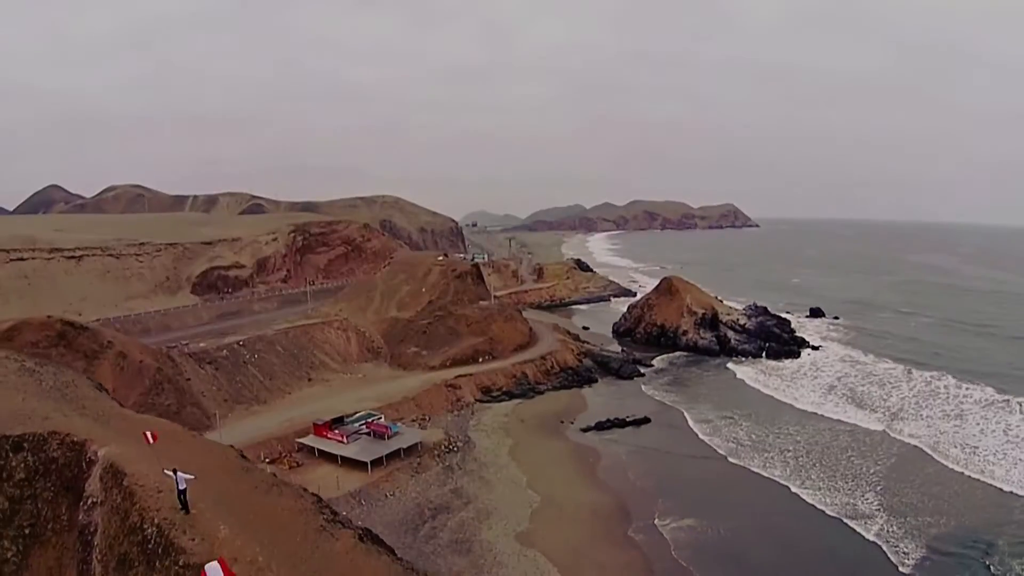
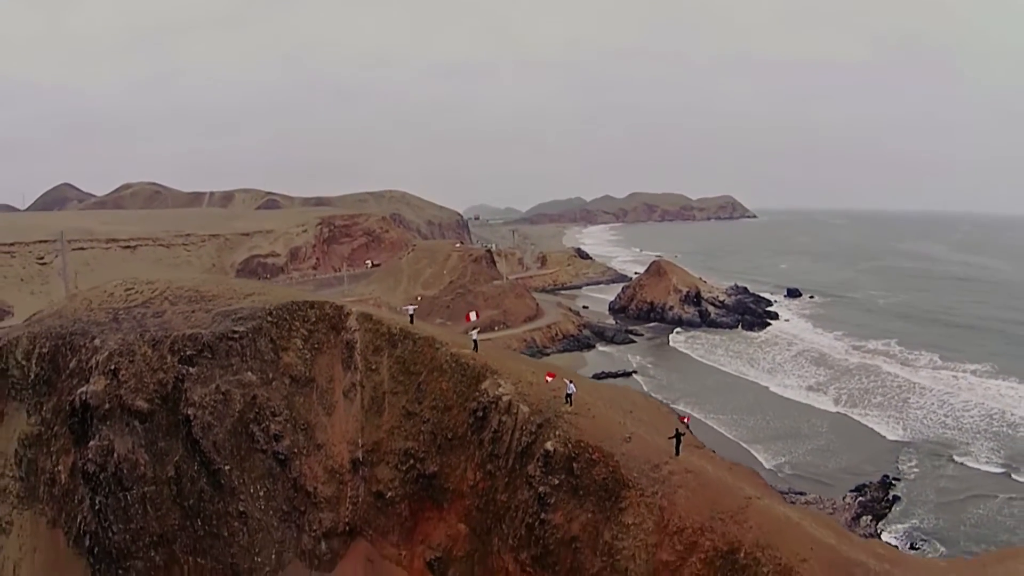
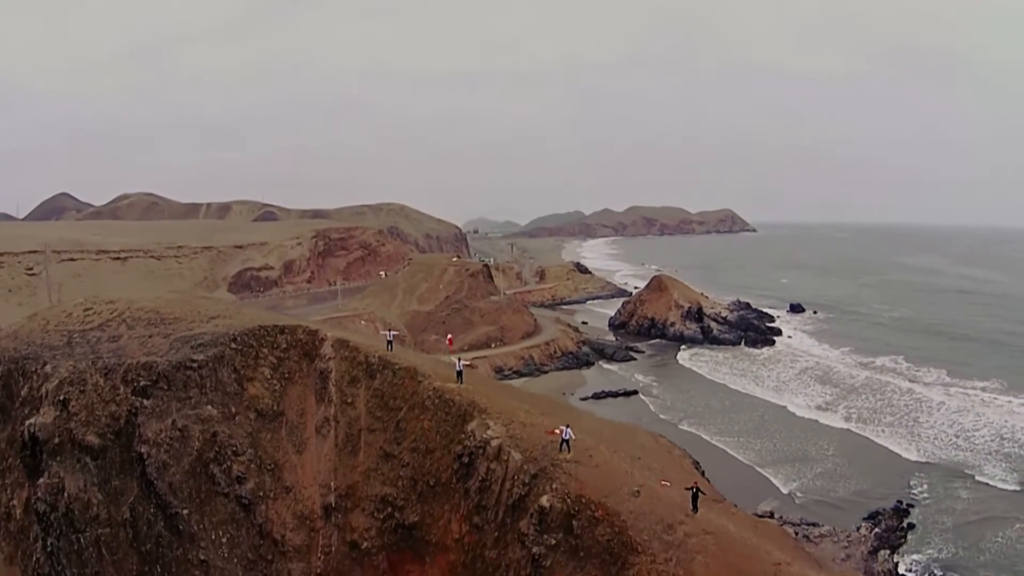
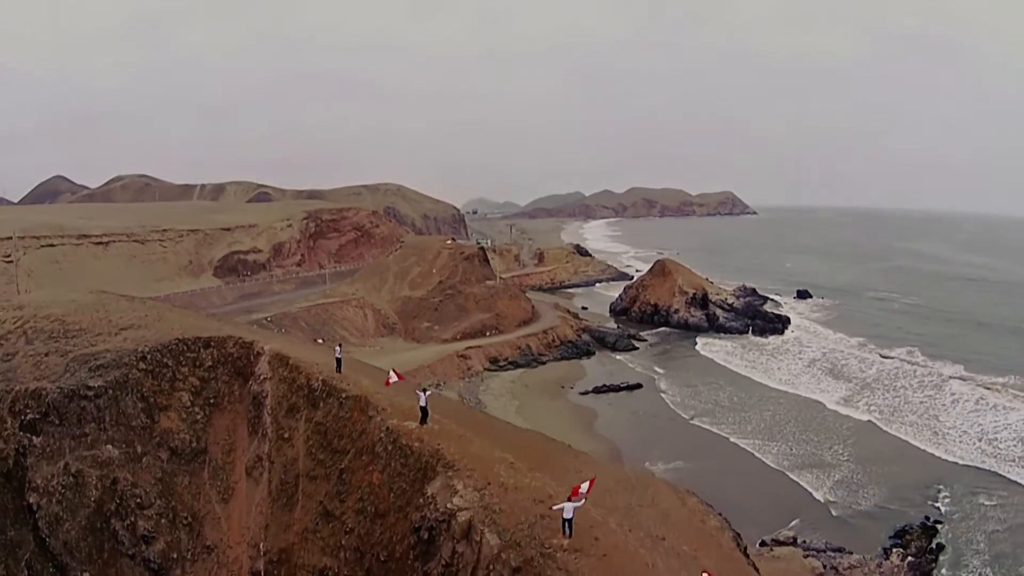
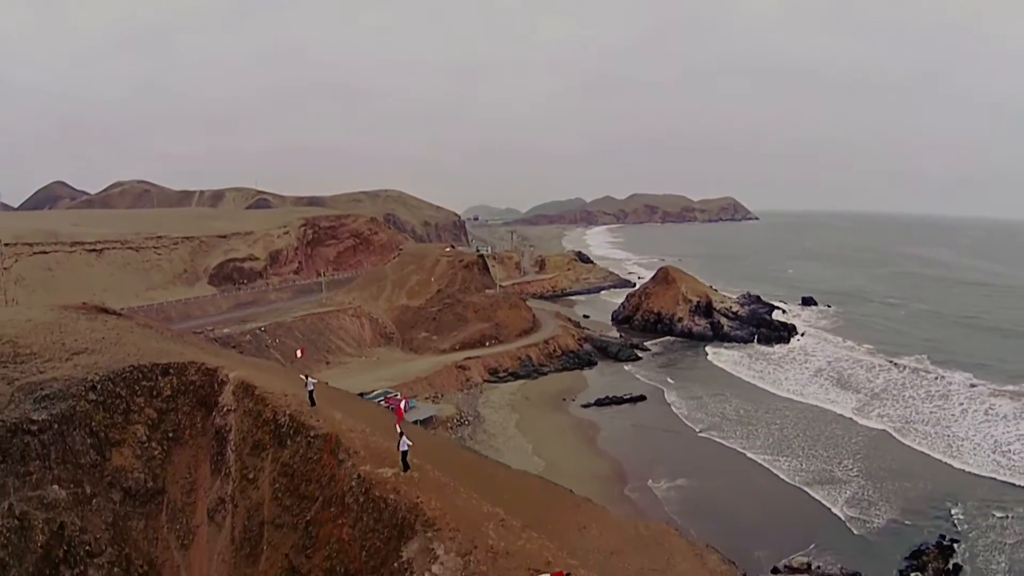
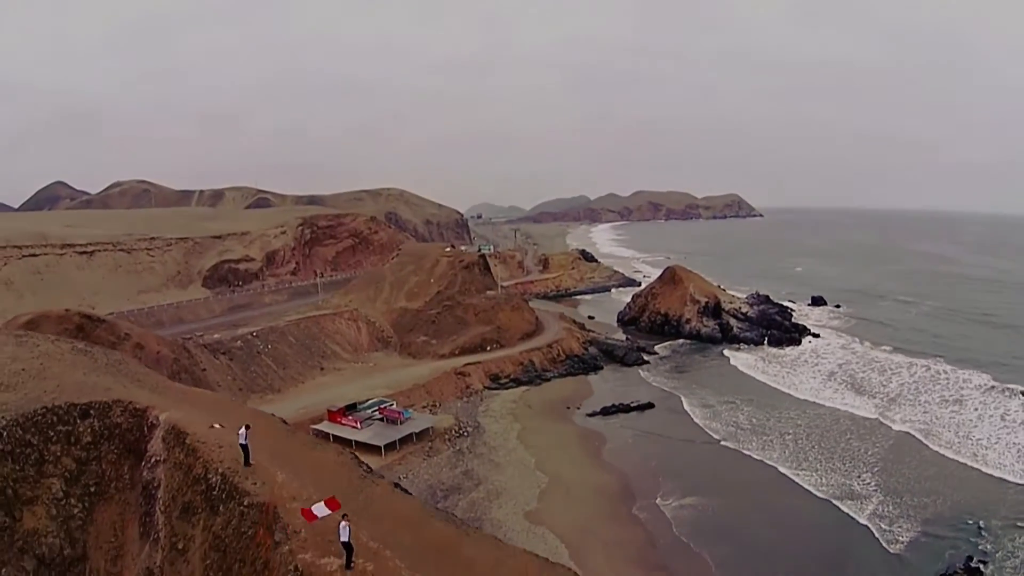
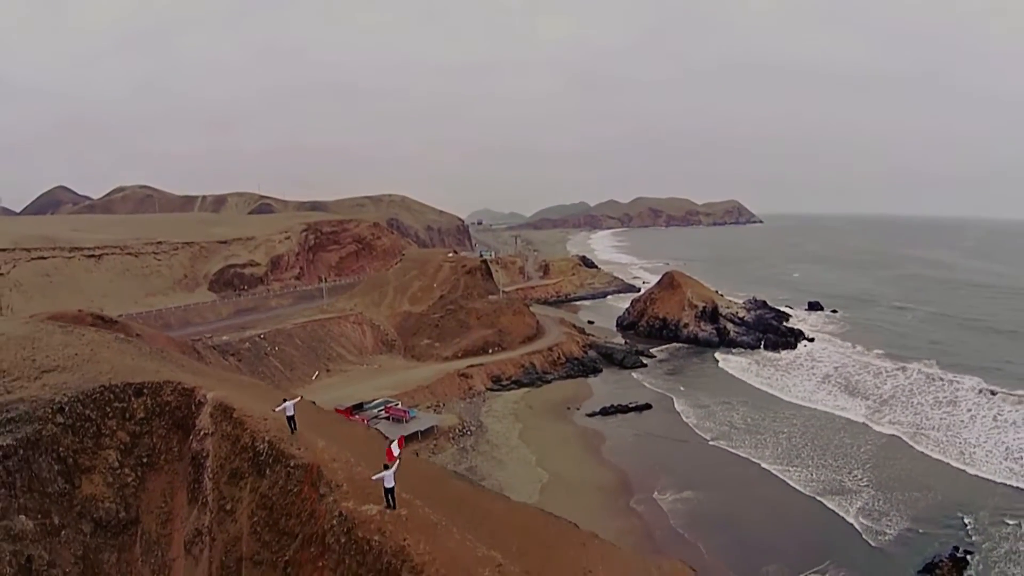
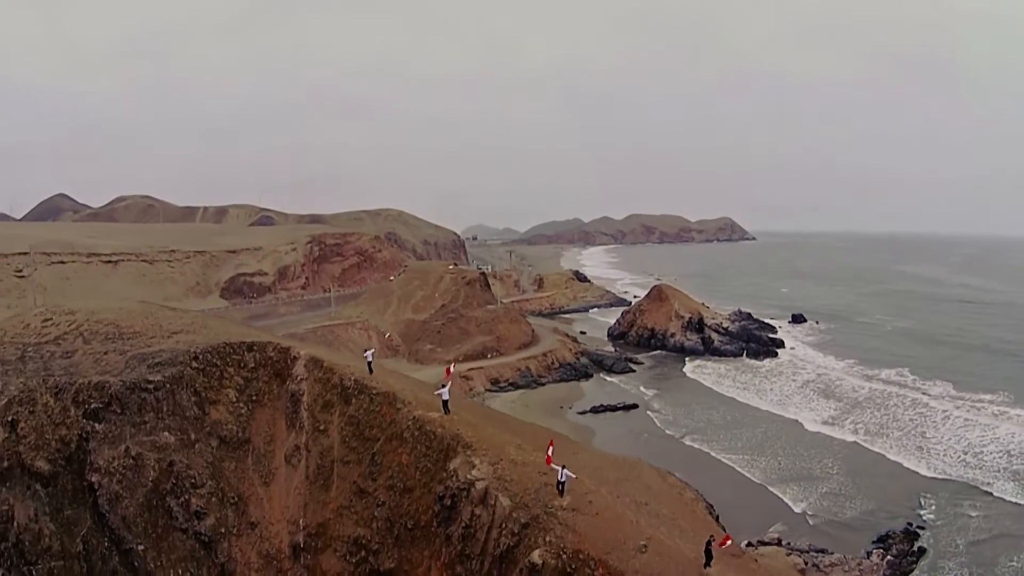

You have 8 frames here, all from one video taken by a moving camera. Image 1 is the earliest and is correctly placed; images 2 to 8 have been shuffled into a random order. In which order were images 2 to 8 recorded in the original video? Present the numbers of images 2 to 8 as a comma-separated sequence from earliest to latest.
6, 7, 5, 4, 8, 3, 2
